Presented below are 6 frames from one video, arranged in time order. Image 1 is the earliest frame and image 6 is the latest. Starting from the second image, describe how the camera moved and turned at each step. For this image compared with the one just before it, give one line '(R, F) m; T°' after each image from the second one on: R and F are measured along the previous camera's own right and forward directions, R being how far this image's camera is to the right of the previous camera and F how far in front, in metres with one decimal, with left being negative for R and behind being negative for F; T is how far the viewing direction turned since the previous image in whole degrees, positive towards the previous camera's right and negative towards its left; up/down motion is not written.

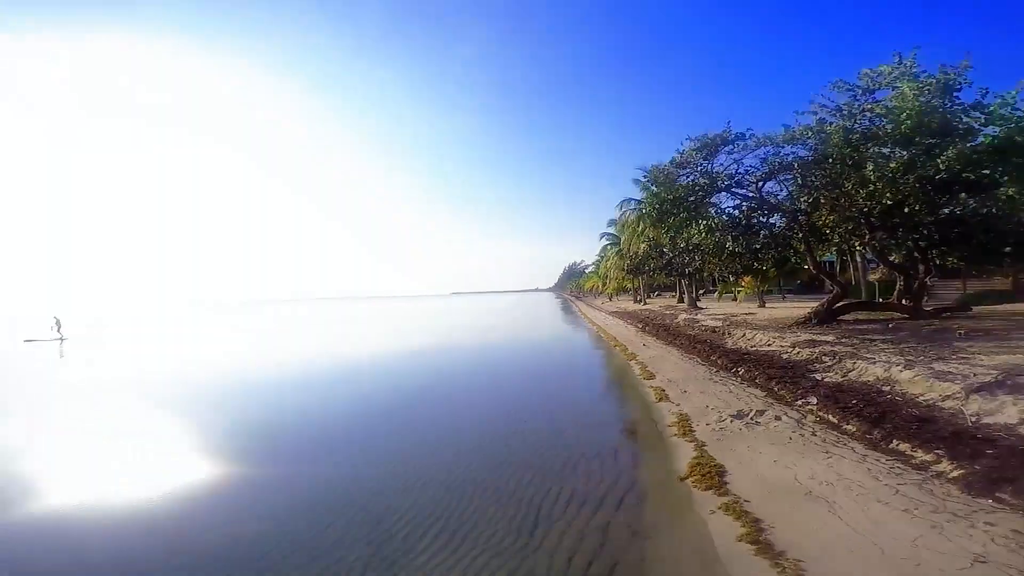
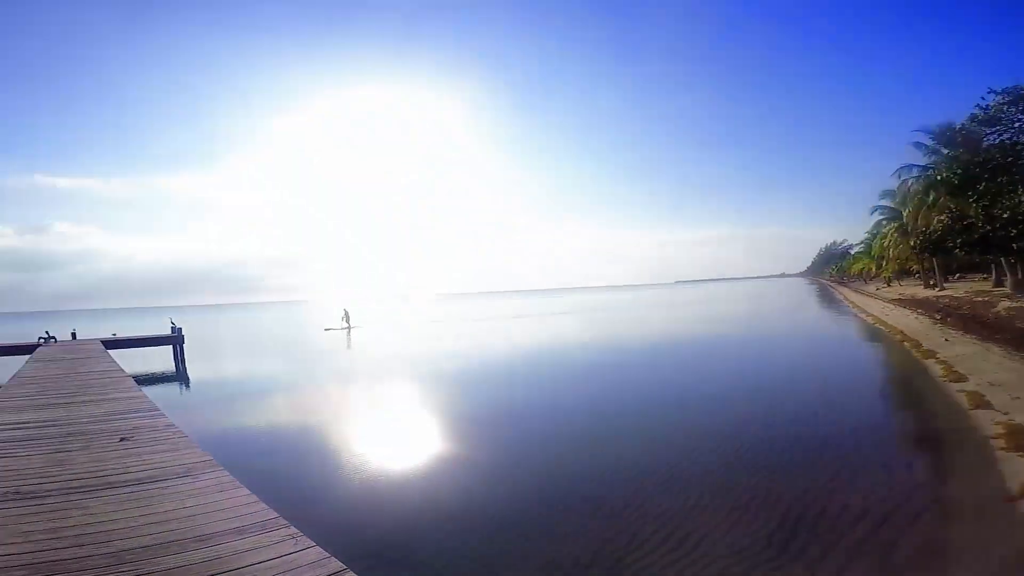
(-0.1, -0.3) m; -27°
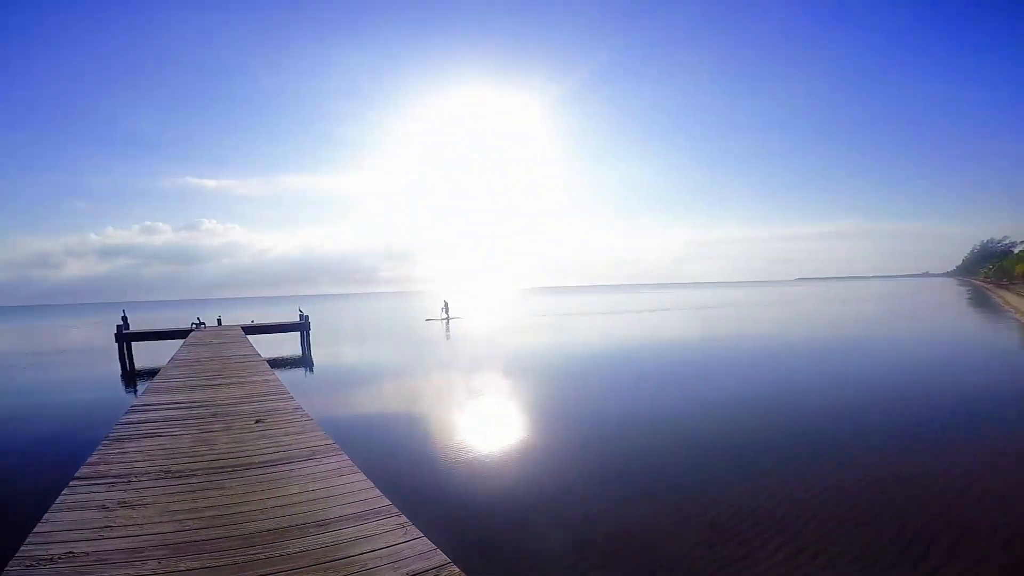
(0.0, +0.2) m; -12°
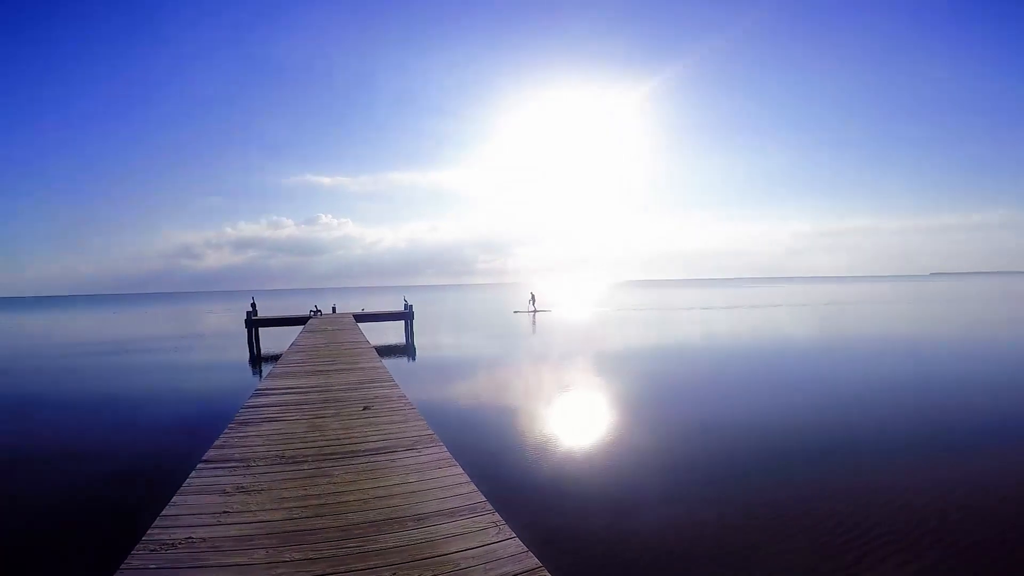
(0.0, +0.2) m; -12°
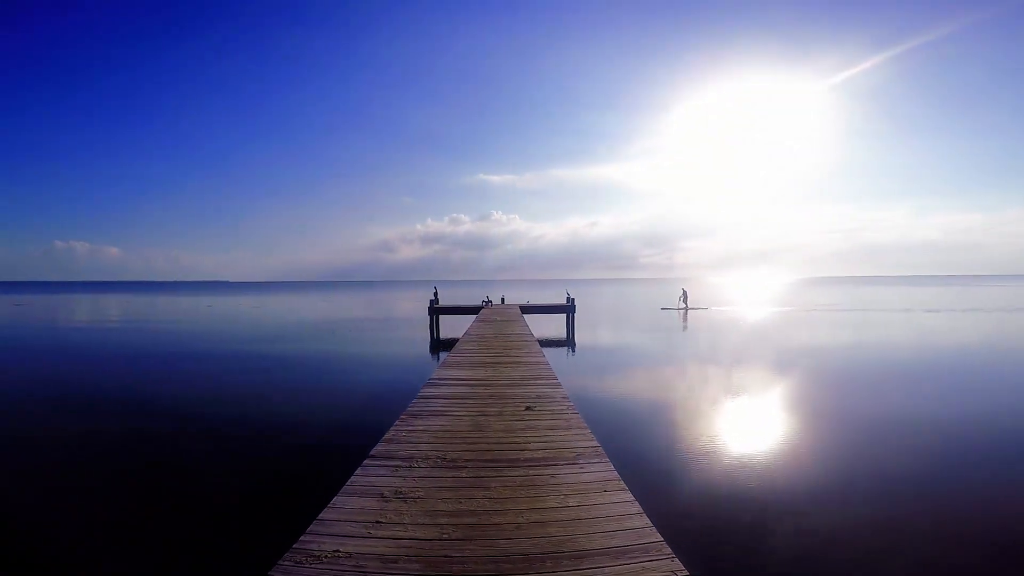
(-0.1, +0.5) m; -20°
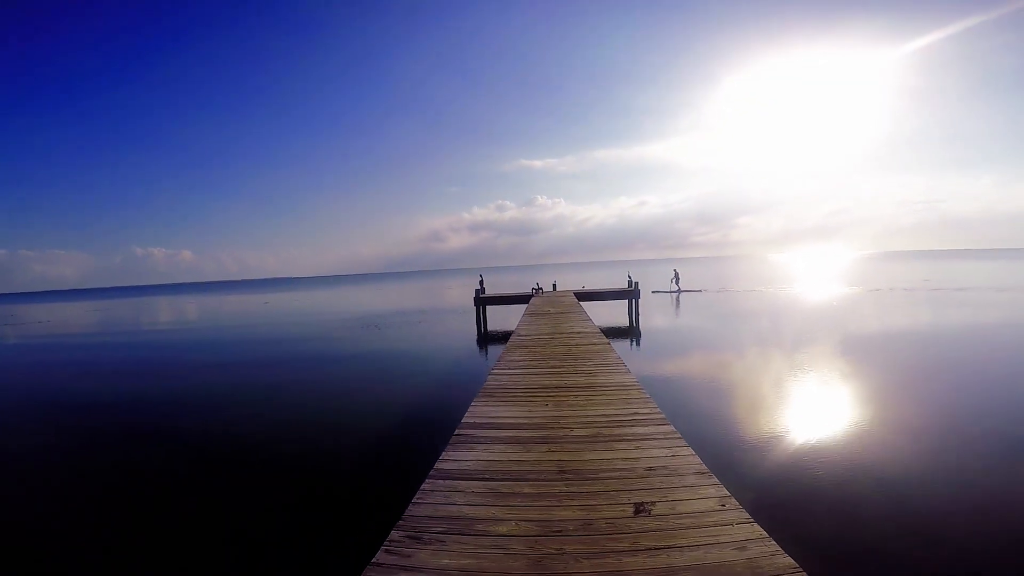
(-0.2, +2.1) m; -6°
